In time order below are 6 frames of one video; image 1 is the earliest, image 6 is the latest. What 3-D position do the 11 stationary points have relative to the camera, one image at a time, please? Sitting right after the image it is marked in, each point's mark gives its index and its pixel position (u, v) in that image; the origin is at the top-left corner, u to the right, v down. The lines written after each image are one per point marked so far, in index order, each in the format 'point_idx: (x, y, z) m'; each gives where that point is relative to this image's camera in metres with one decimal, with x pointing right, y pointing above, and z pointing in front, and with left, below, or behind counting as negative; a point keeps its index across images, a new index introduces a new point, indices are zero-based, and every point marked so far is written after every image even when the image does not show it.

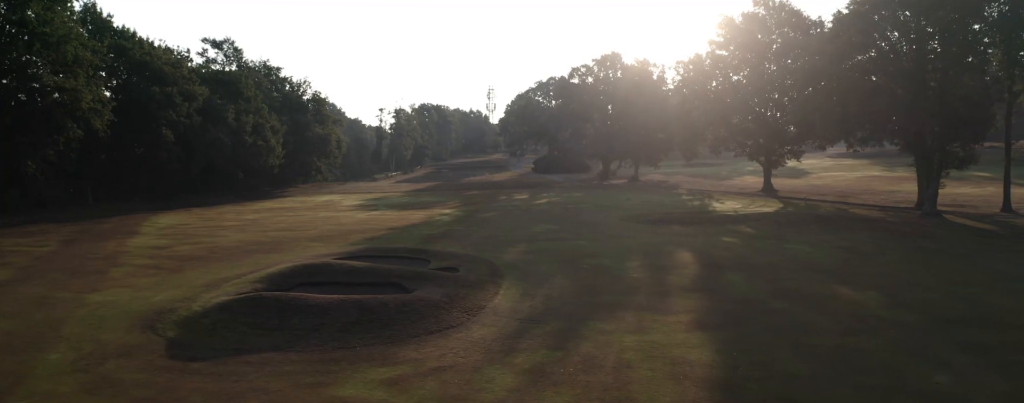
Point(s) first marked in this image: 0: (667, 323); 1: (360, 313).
0: (+3.0, -2.3, +11.6) m
1: (-2.7, -2.0, +11.2) m
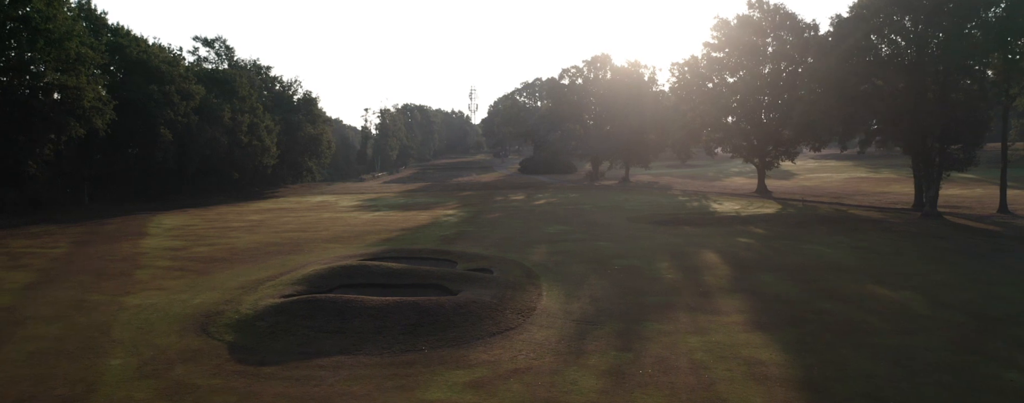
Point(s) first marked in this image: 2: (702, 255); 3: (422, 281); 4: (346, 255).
0: (+4.0, -2.3, +11.7) m
1: (-1.7, -2.0, +11.1) m
2: (+6.1, -1.7, +19.6) m
3: (-2.1, -1.9, +14.3) m
4: (-5.2, -1.7, +19.5) m
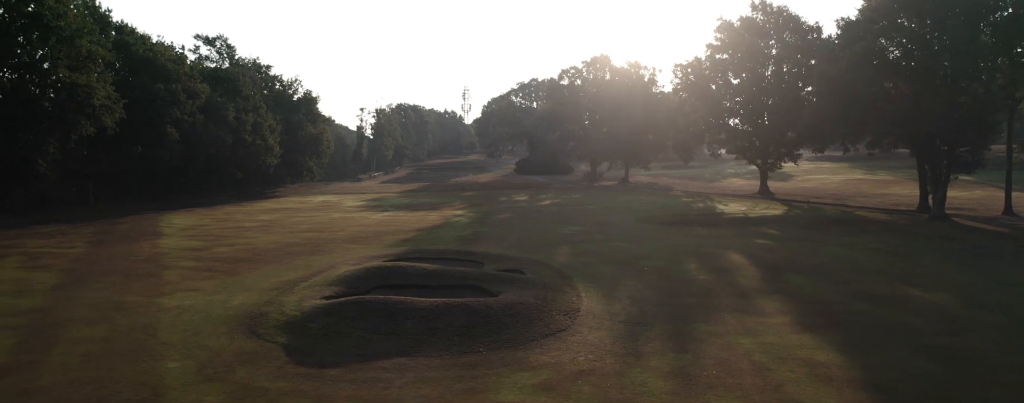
0: (+4.9, -2.3, +11.7) m
1: (-0.7, -2.1, +11.0) m
2: (+6.9, -1.7, +19.7) m
3: (-1.2, -1.9, +14.2) m
4: (-4.4, -1.7, +19.4) m
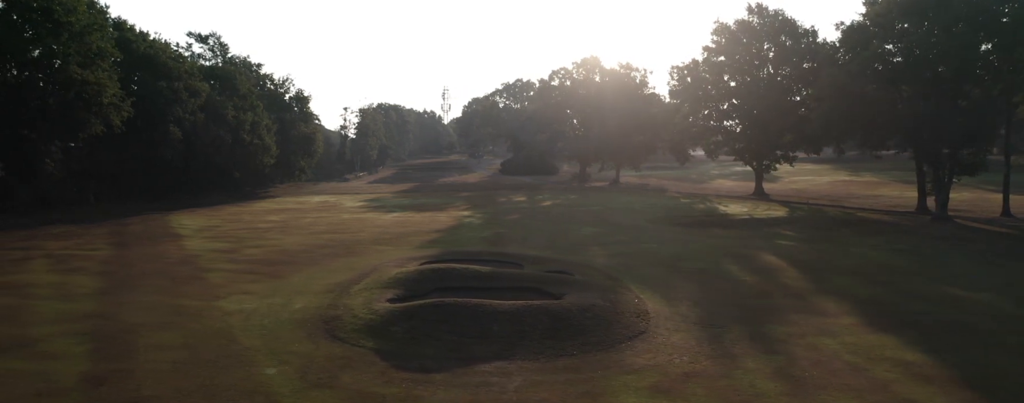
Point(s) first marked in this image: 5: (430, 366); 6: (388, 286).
0: (+6.4, -2.4, +11.9) m
1: (+0.7, -2.1, +11.0) m
2: (+8.1, -1.8, +19.9) m
3: (+0.1, -1.9, +14.2) m
4: (-3.3, -1.7, +19.3) m
5: (-1.2, -2.5, +9.2) m
6: (-2.9, -1.9, +14.2) m
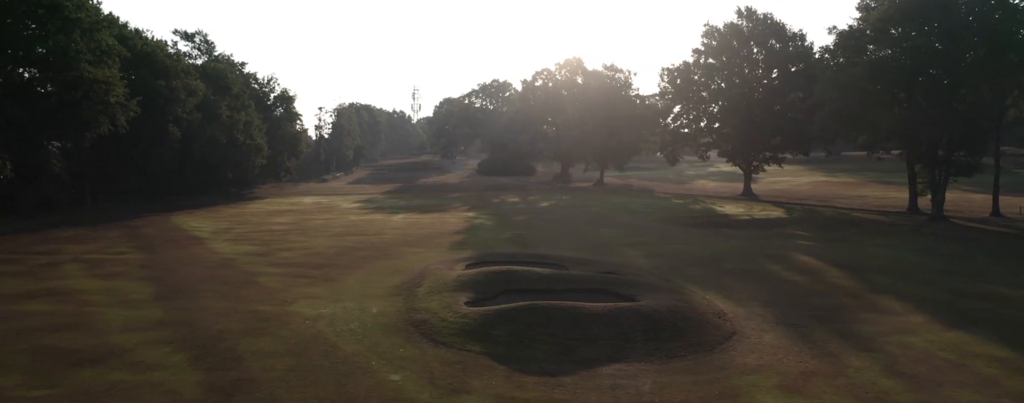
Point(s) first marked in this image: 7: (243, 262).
0: (+8.0, -2.4, +12.3) m
1: (+2.4, -2.1, +11.1) m
2: (+9.3, -1.8, +20.4) m
3: (+1.7, -2.0, +14.3) m
4: (-2.0, -1.8, +19.2) m
5: (+0.6, -2.5, +9.2) m
6: (-1.3, -2.0, +14.1) m
7: (-8.1, -1.8, +18.4) m
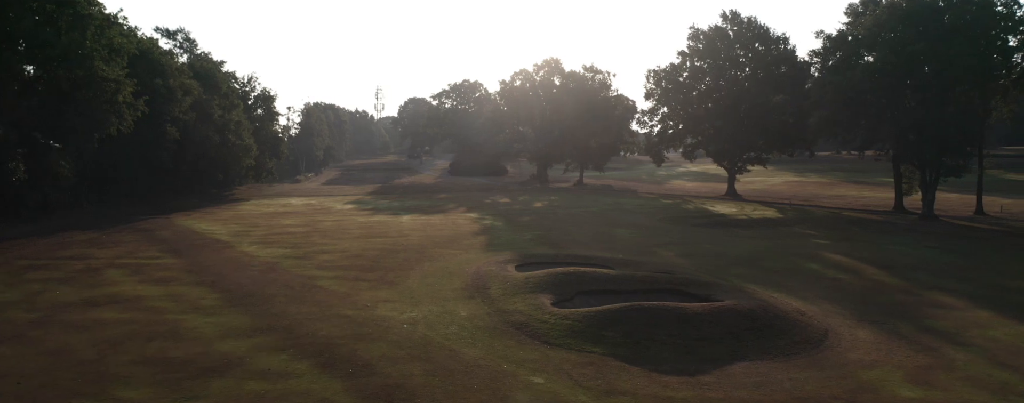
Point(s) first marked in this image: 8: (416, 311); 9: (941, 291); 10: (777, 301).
0: (+9.9, -2.4, +12.9) m
1: (+4.4, -2.2, +11.3) m
2: (+10.6, -1.8, +21.1) m
3: (+3.4, -2.0, +14.5) m
4: (-0.5, -1.9, +19.1) m
5: (+2.6, -2.5, +9.3) m
6: (+0.4, -2.0, +14.1) m
7: (-6.6, -1.9, +18.0) m
8: (-2.0, -2.3, +12.8) m
9: (+10.7, -2.3, +15.5) m
10: (+5.9, -2.2, +13.7) m
